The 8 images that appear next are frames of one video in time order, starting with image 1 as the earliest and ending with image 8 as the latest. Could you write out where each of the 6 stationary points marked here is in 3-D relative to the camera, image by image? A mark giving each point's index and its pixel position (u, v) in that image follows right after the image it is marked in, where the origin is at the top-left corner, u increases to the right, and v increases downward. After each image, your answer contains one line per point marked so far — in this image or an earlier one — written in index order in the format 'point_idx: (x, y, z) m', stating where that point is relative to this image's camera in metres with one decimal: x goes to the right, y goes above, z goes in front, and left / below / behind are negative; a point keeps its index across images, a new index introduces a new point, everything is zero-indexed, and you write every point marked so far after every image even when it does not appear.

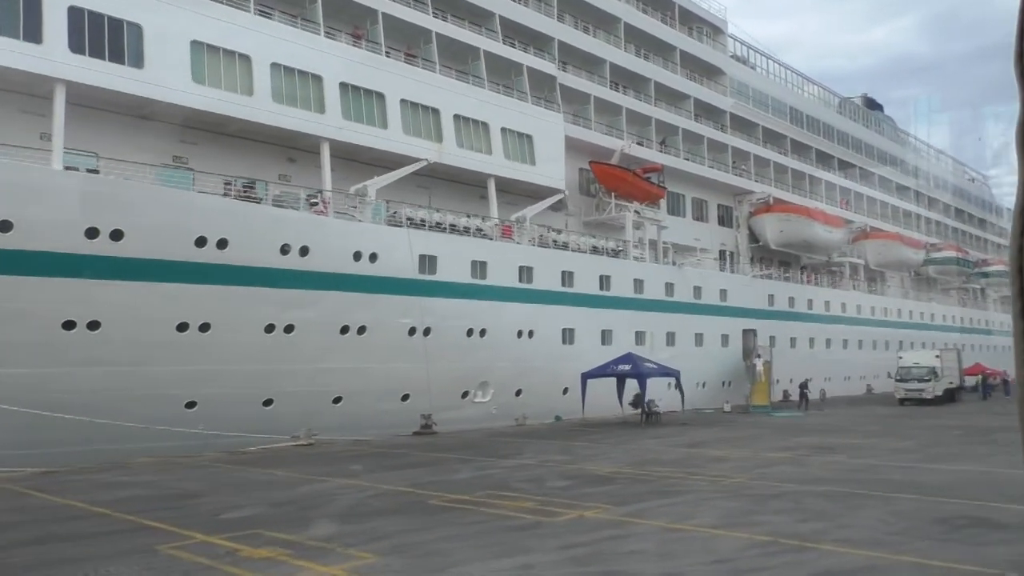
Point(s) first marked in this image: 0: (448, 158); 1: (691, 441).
0: (-1.3, +2.7, +17.3) m
1: (+2.7, -2.3, +12.6) m
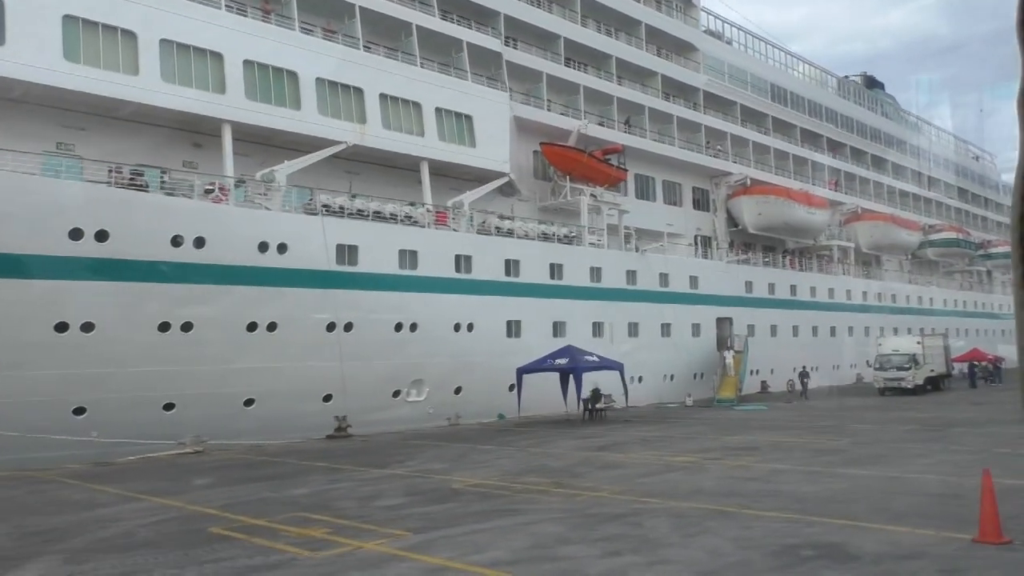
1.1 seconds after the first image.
0: (-2.7, +2.9, +16.2) m
1: (+1.3, -2.1, +11.4) m
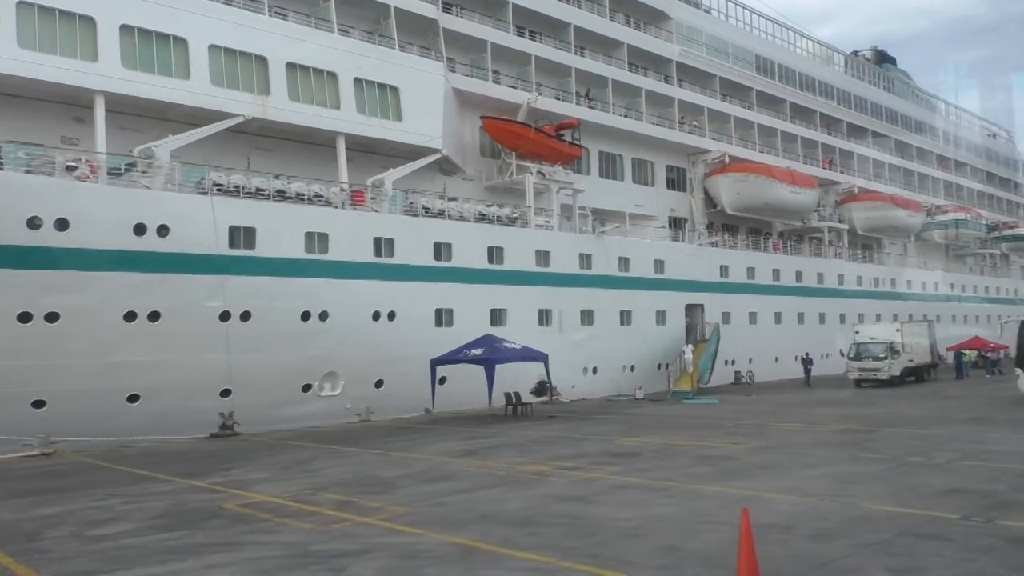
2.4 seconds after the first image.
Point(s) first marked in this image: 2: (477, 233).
0: (-4.2, +3.1, +14.9) m
1: (-0.3, -1.9, +10.0) m
2: (-0.7, +1.2, +17.5) m
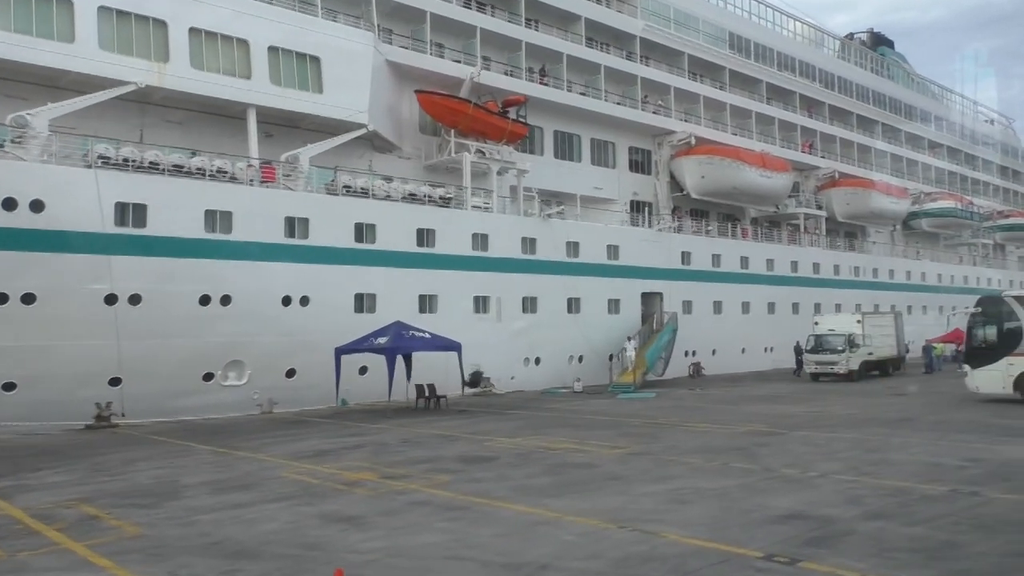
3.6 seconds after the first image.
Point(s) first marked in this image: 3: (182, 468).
0: (-5.6, +3.4, +13.8) m
1: (-1.8, -1.7, +9.1) m
2: (-2.1, +1.5, +16.4) m
3: (-3.1, -1.7, +7.8) m
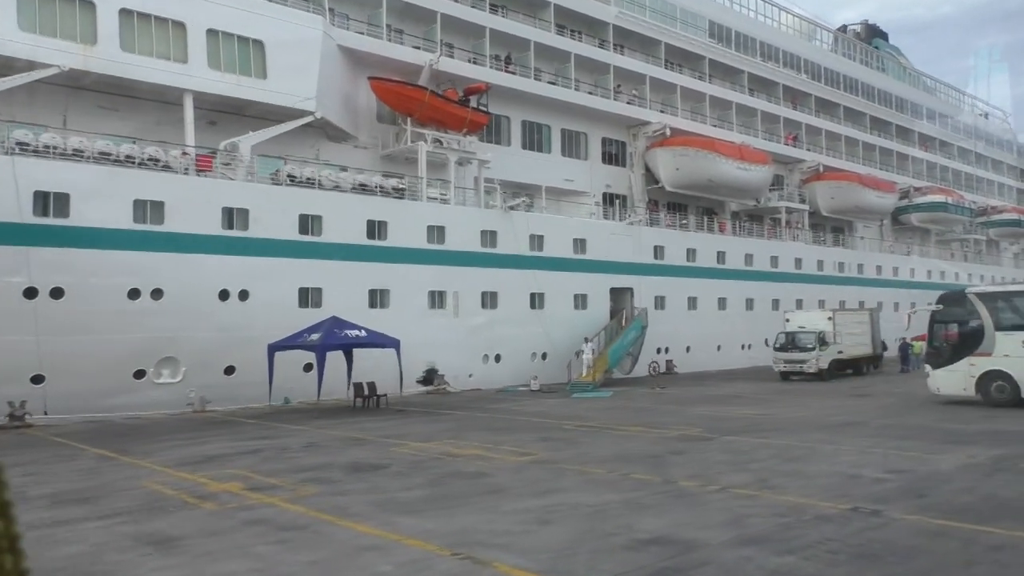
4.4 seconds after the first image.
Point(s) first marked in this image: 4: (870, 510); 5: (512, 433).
0: (-6.5, +3.5, +13.2) m
1: (-2.8, -1.7, +8.5) m
2: (-3.0, +1.6, +15.8) m
3: (-4.0, -1.6, +7.2) m
4: (+2.2, -1.4, +5.1) m
5: (0.0, -1.6, +9.2) m
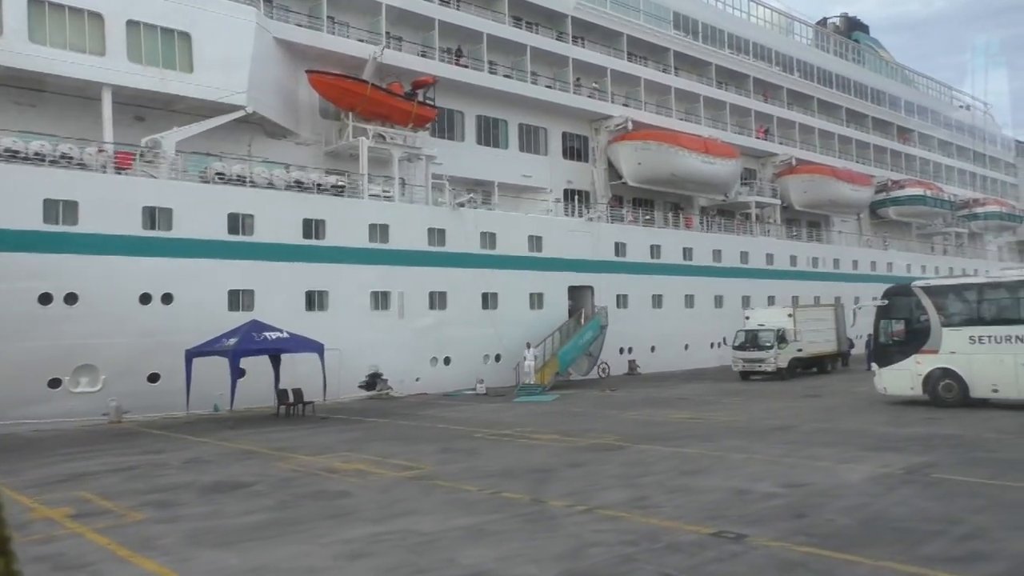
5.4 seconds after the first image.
0: (-7.6, +3.5, +12.6) m
1: (-3.8, -1.7, +7.8) m
2: (-4.1, +1.6, +15.2) m
3: (-5.0, -1.7, +6.6) m
4: (+1.2, -1.3, +4.5) m
5: (-1.0, -1.6, +8.6) m
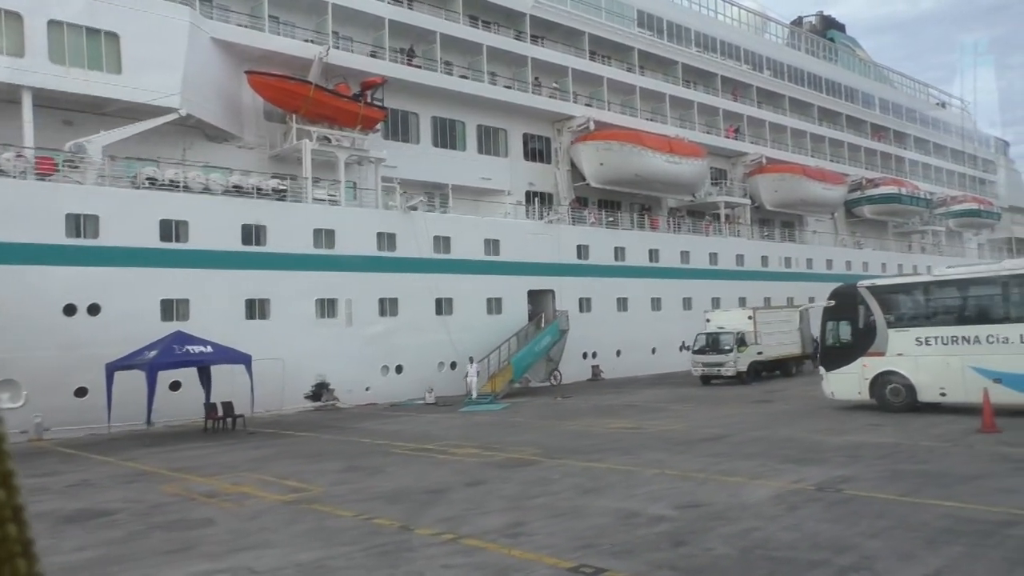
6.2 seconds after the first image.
0: (-8.6, +3.3, +12.0) m
1: (-4.6, -1.8, +7.3) m
2: (-5.0, +1.4, +14.7) m
3: (-5.9, -1.8, +6.0) m
4: (+0.4, -1.3, +4.0) m
5: (-1.8, -1.7, +8.1) m
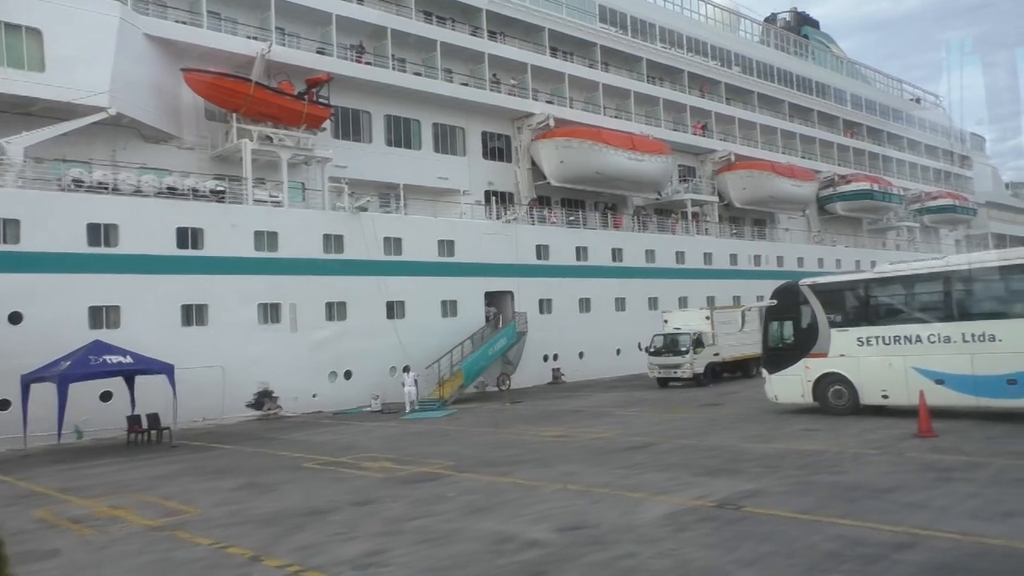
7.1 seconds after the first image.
0: (-9.5, +3.1, +11.4) m
1: (-5.4, -1.9, +6.8) m
2: (-6.0, +1.3, +14.1) m
3: (-6.6, -1.9, +5.5) m
4: (-0.4, -1.4, +3.5) m
5: (-2.6, -1.7, +7.6) m
